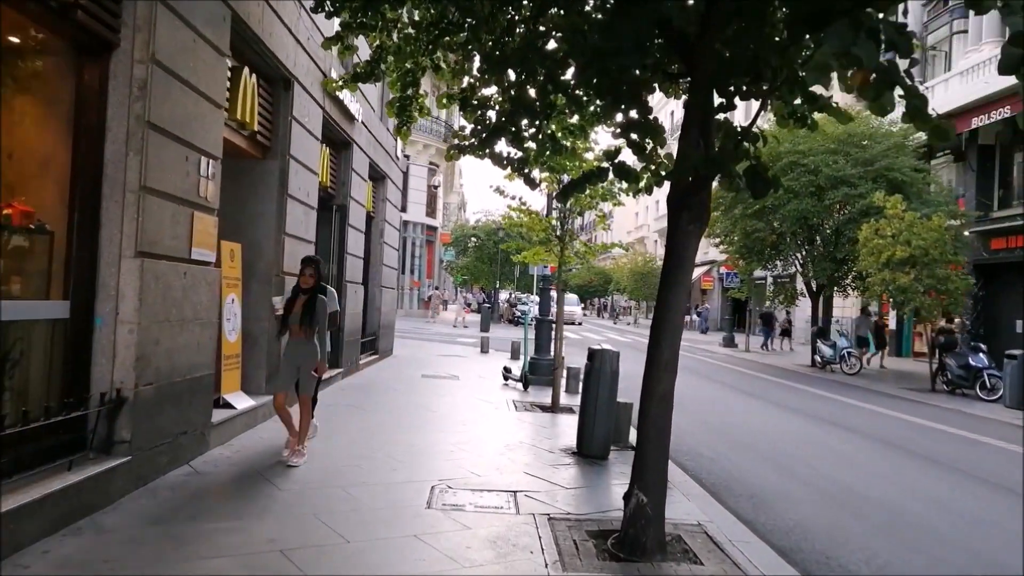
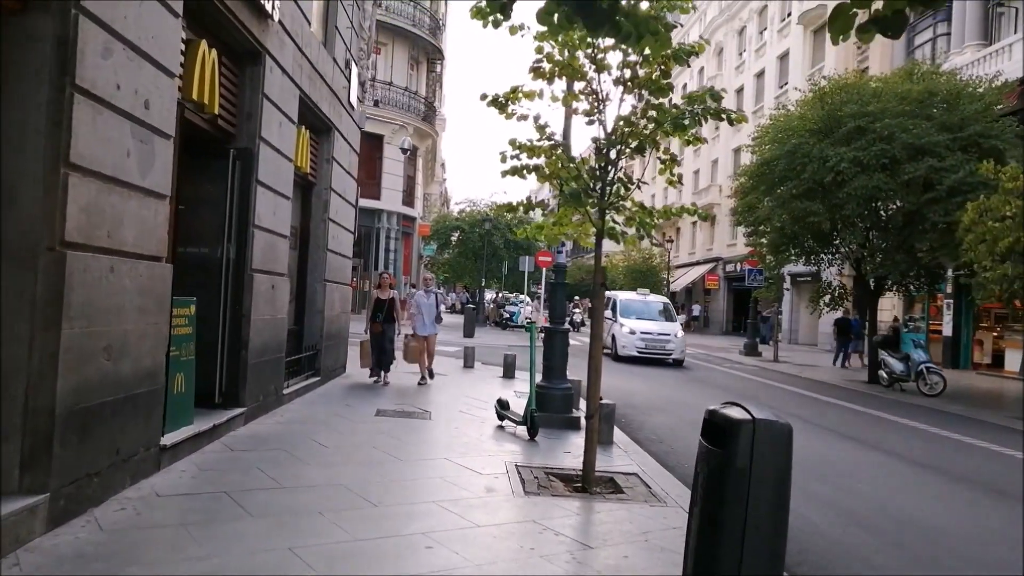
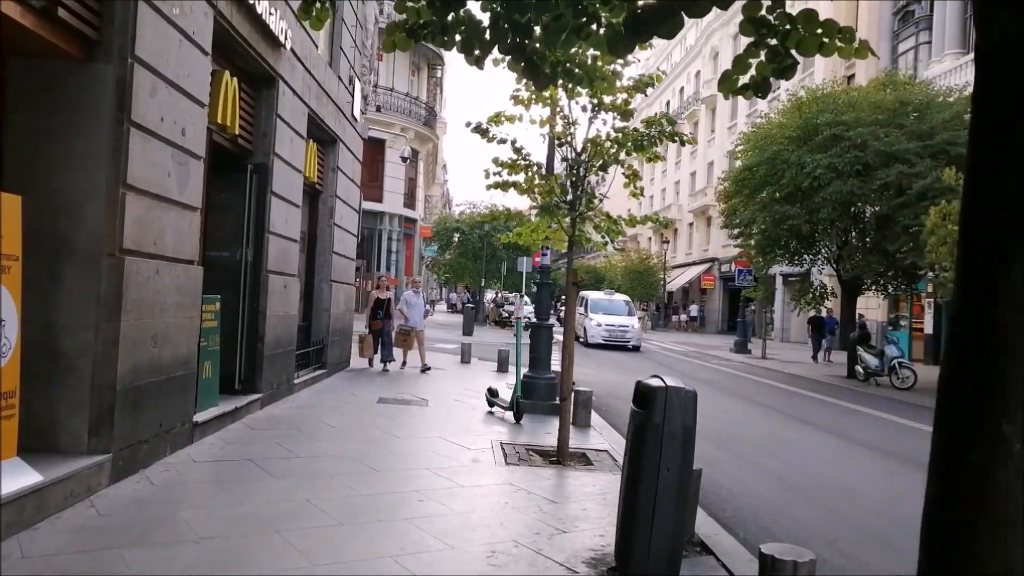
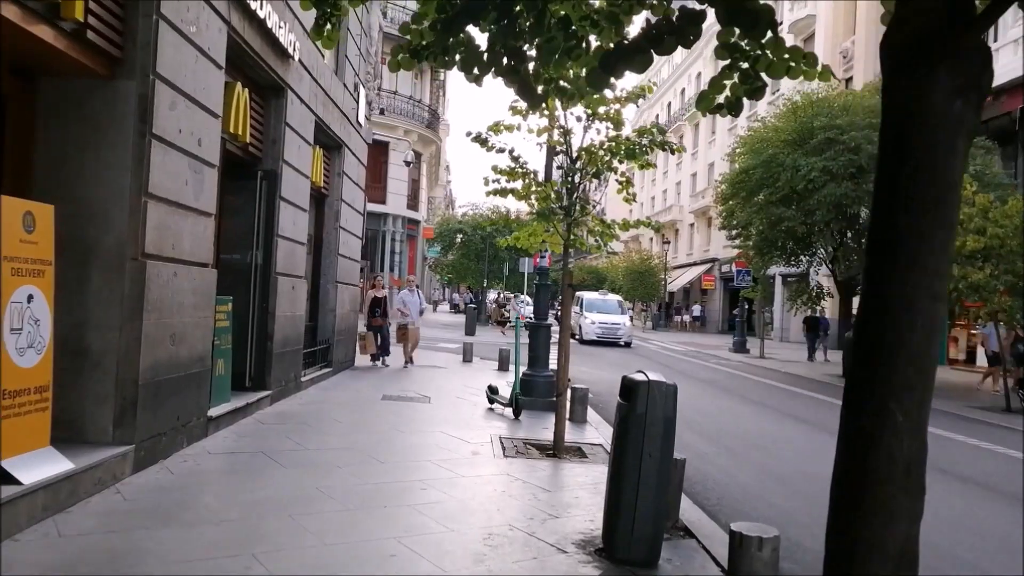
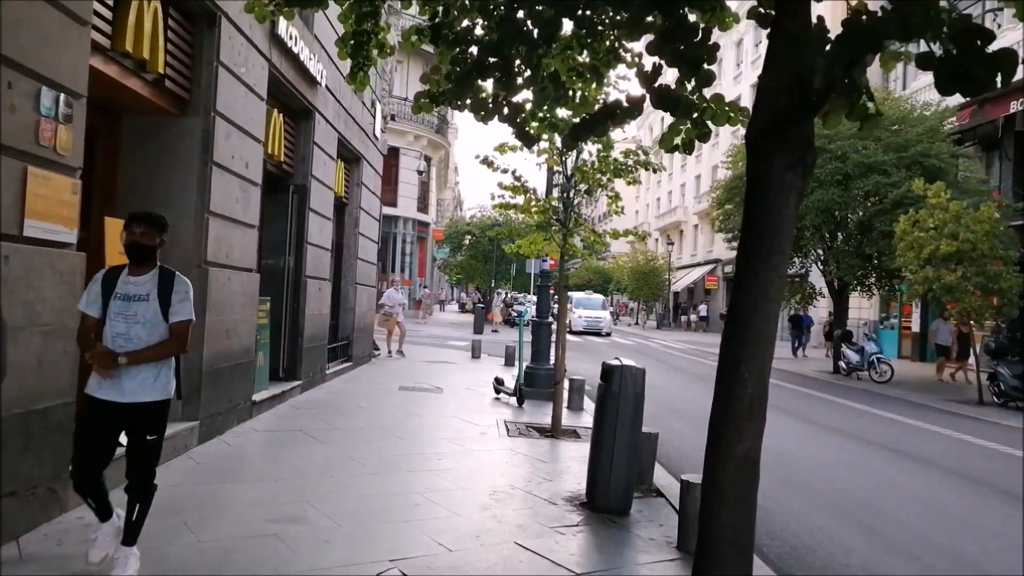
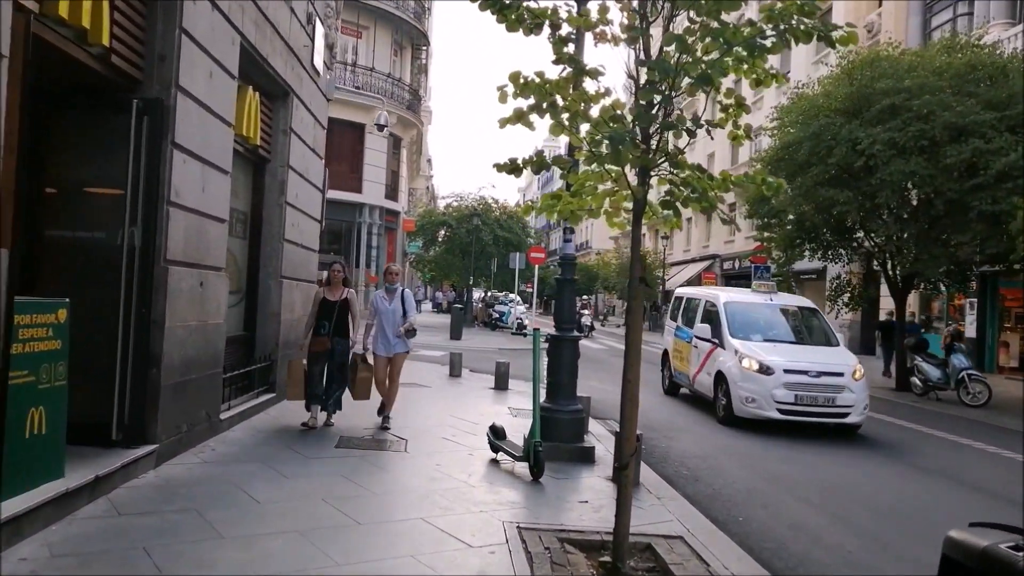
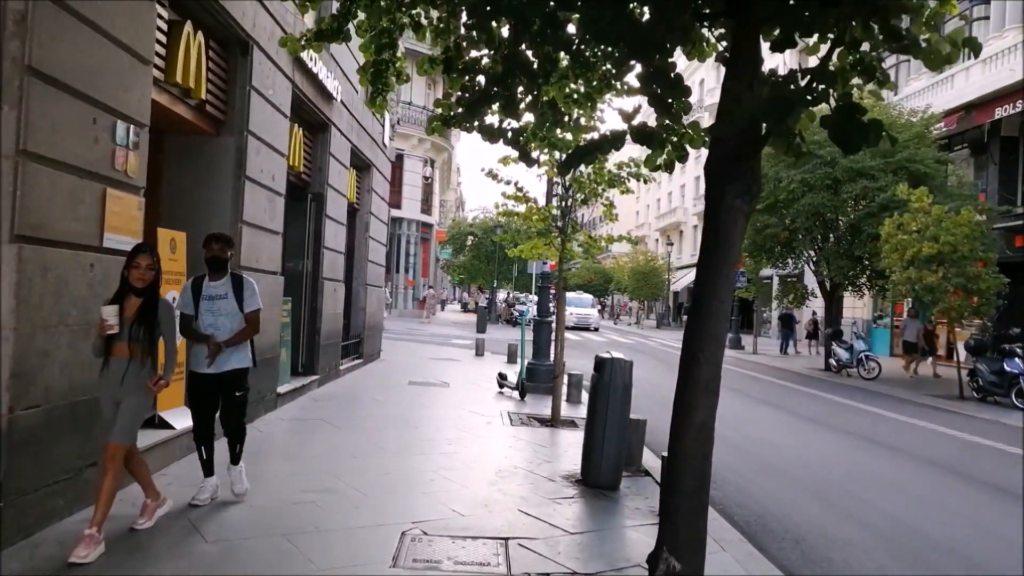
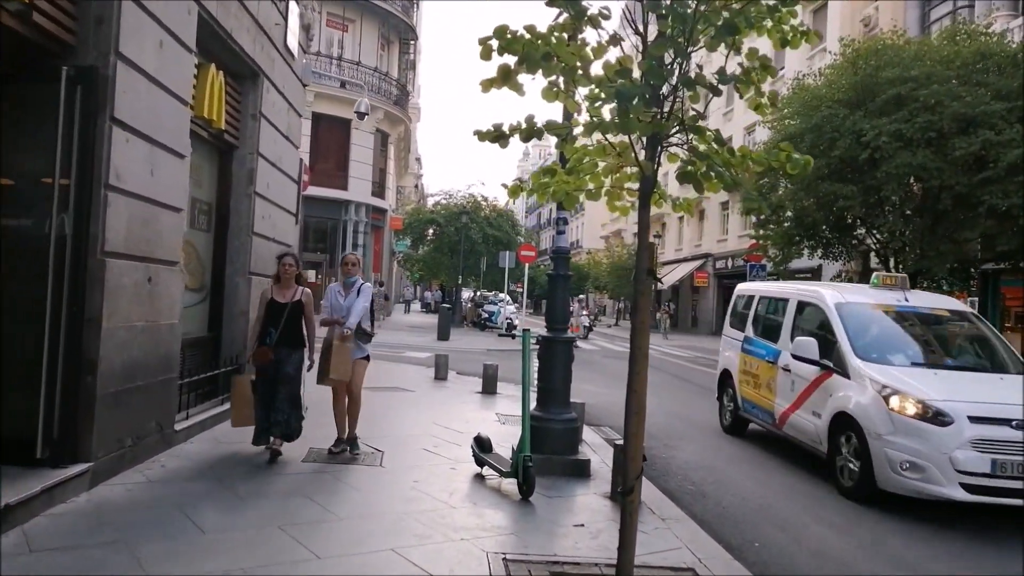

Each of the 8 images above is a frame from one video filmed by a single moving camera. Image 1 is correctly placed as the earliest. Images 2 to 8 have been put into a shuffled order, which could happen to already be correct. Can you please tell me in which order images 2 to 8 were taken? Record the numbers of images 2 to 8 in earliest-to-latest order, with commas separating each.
7, 5, 4, 3, 2, 6, 8
